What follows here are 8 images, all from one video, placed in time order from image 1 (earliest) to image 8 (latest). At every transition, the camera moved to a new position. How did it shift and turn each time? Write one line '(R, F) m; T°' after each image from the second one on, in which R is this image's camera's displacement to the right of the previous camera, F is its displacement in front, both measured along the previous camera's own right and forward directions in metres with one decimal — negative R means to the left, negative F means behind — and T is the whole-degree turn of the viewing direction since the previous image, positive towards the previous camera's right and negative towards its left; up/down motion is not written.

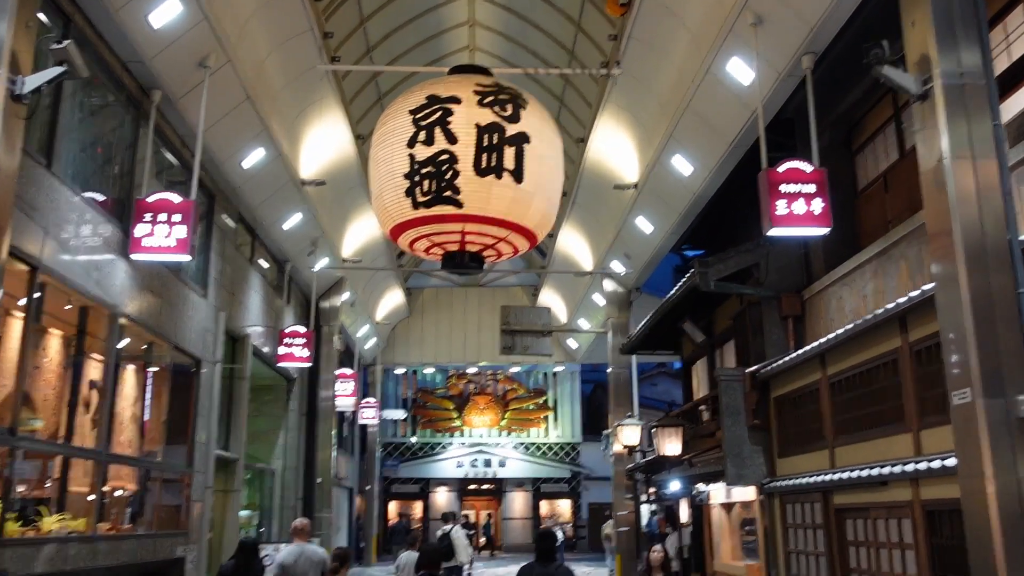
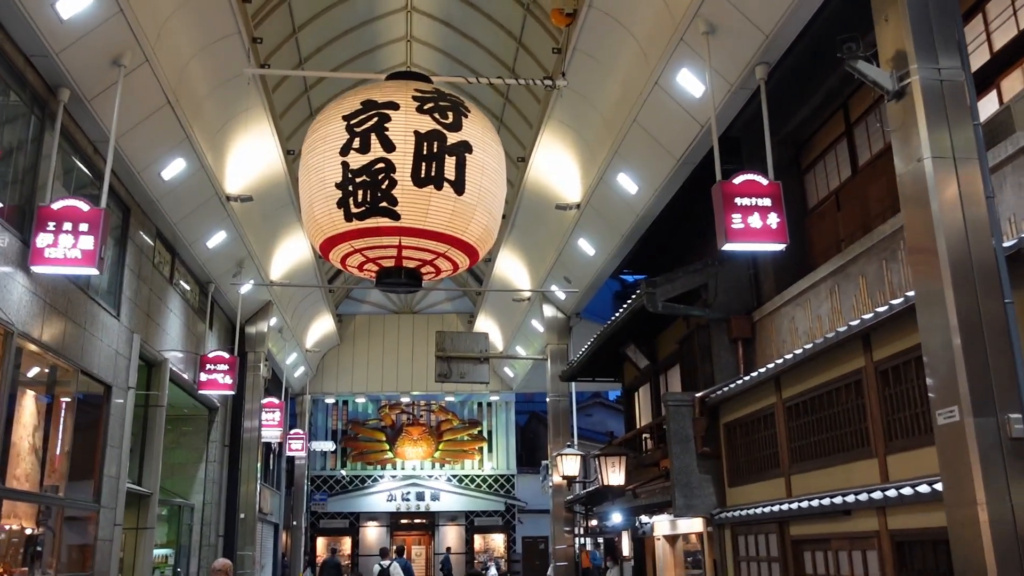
(-0.1, +0.5) m; +4°
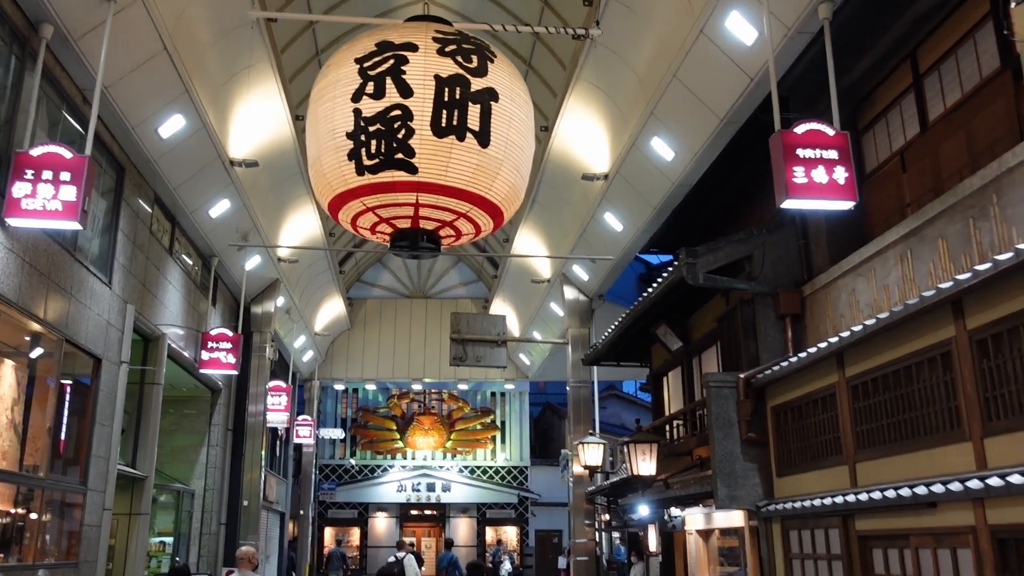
(-0.1, +0.8) m; -1°
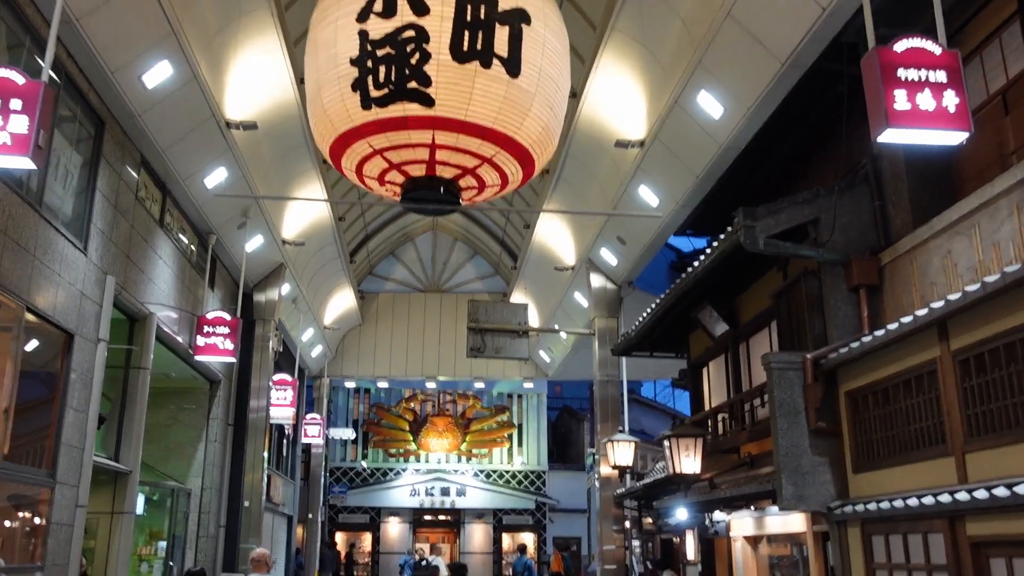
(-0.1, +1.1) m; -1°
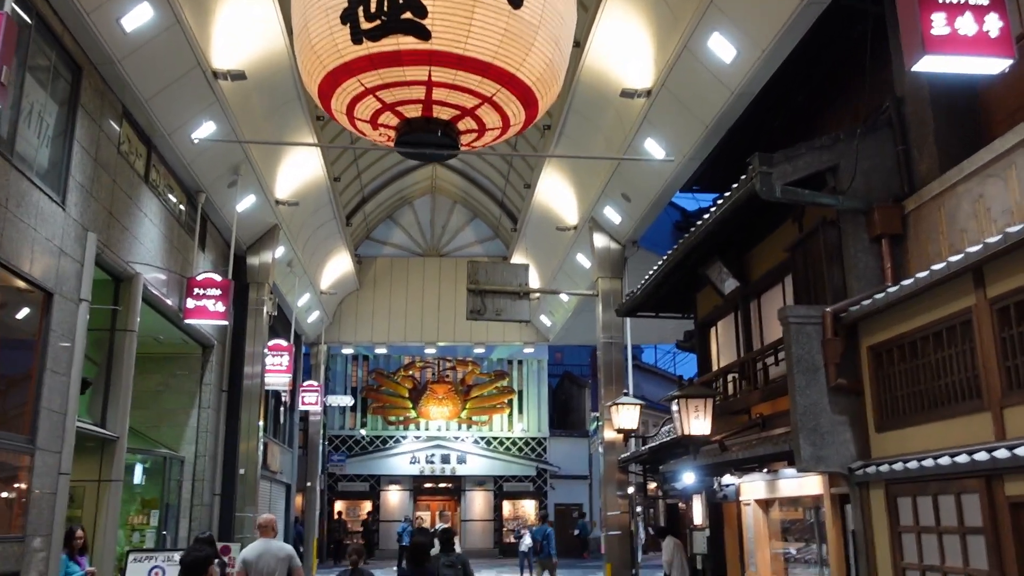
(0.0, +0.4) m; 0°
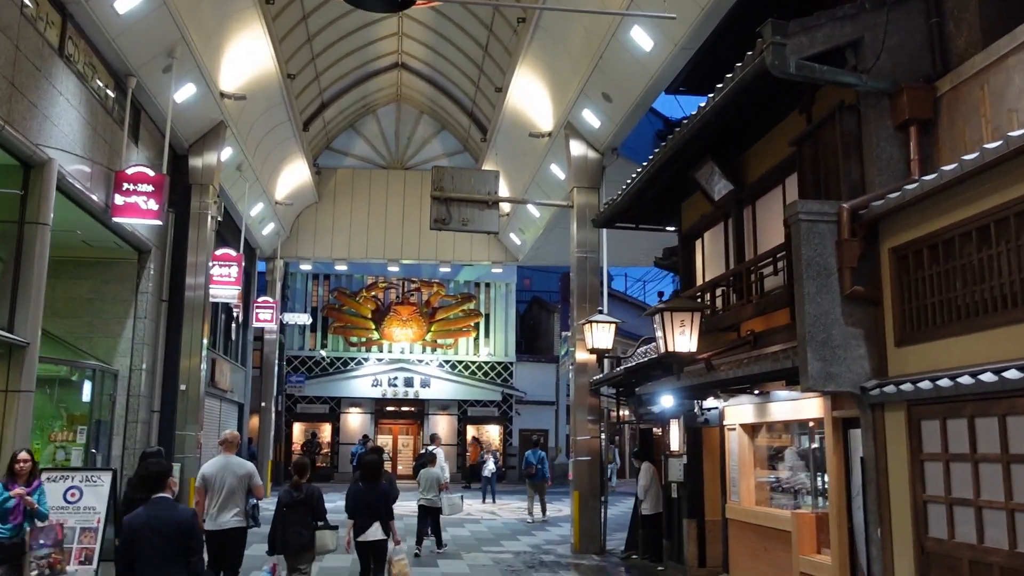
(0.0, +1.0) m; +2°
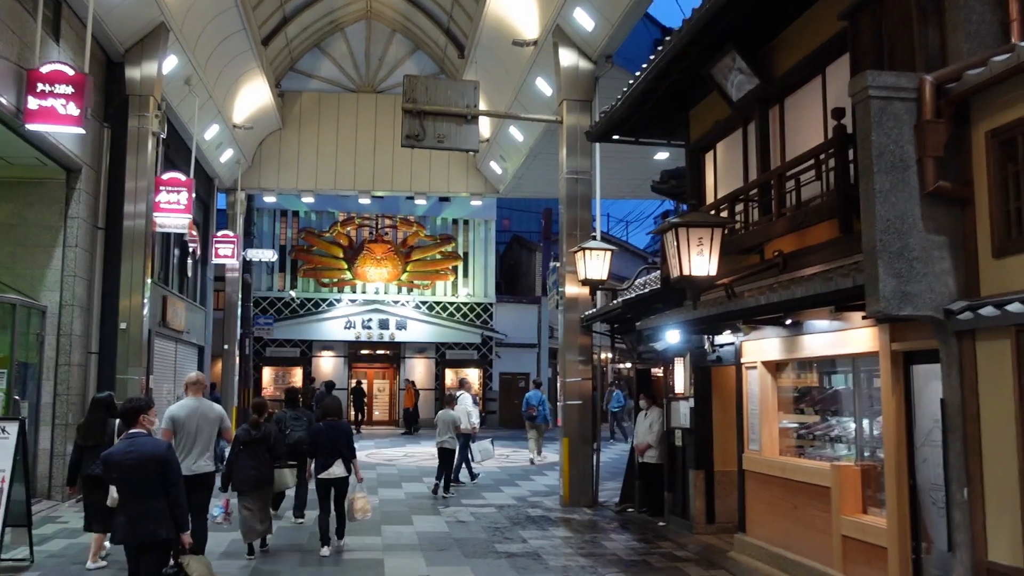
(0.0, +1.3) m; +1°
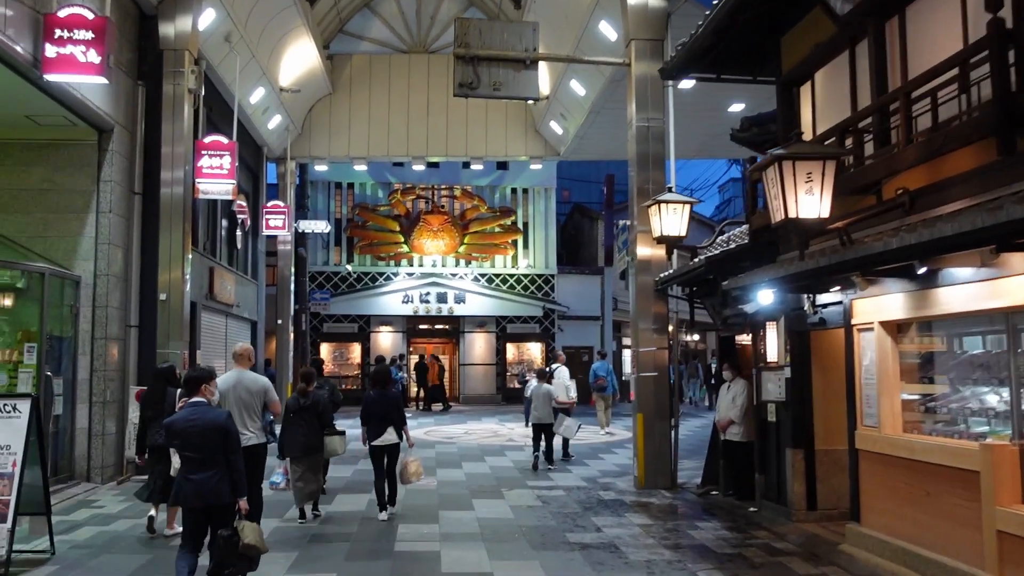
(-0.1, +1.0) m; -4°
